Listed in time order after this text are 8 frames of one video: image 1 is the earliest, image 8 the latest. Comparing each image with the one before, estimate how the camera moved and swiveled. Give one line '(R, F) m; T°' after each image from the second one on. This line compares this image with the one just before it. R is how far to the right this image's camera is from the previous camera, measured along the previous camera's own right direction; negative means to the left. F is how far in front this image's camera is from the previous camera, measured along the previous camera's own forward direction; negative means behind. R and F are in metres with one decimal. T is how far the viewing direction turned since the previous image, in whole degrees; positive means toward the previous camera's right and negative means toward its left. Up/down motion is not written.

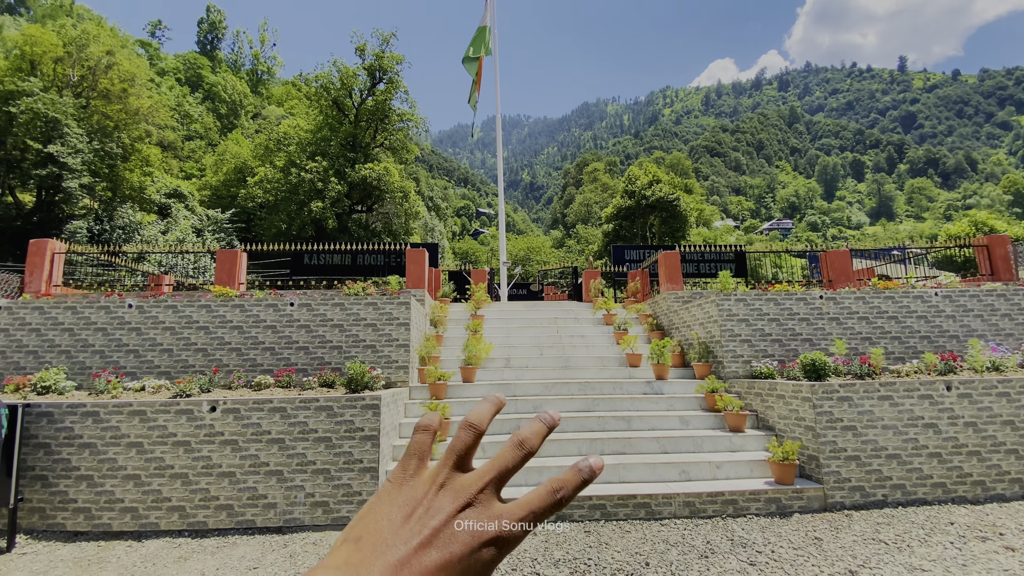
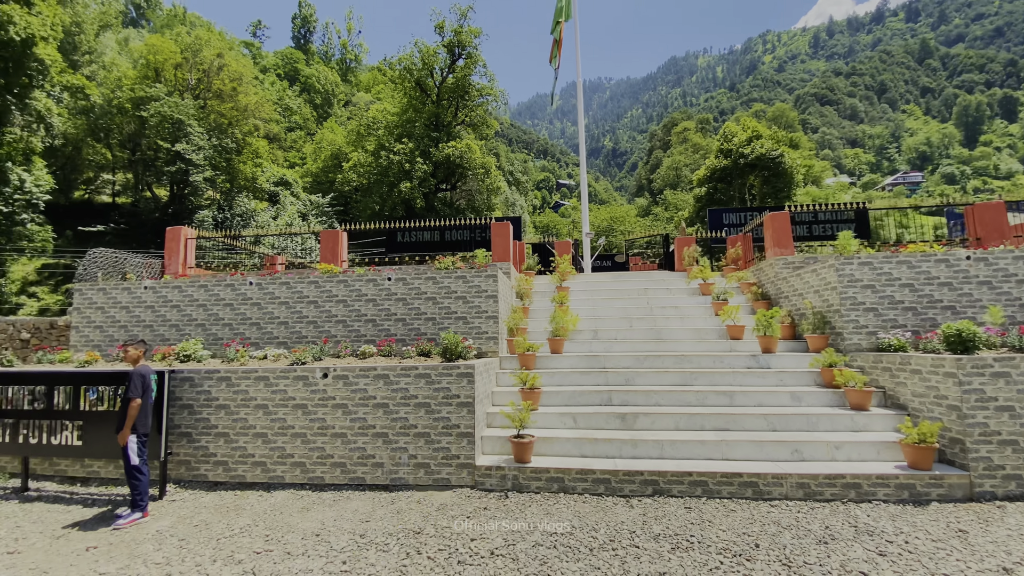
(-0.1, +0.1) m; -10°
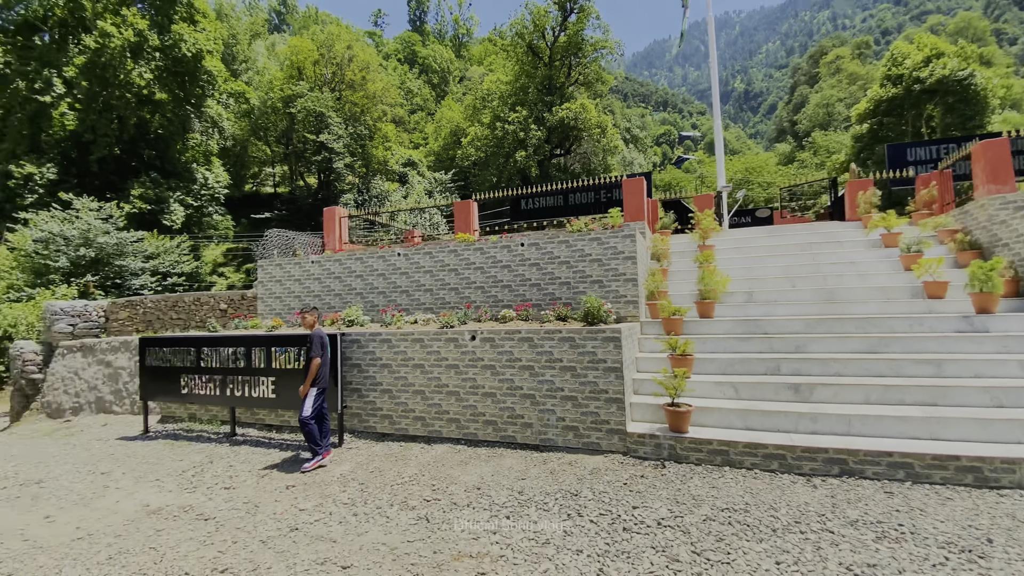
(-0.4, +0.2) m; -14°
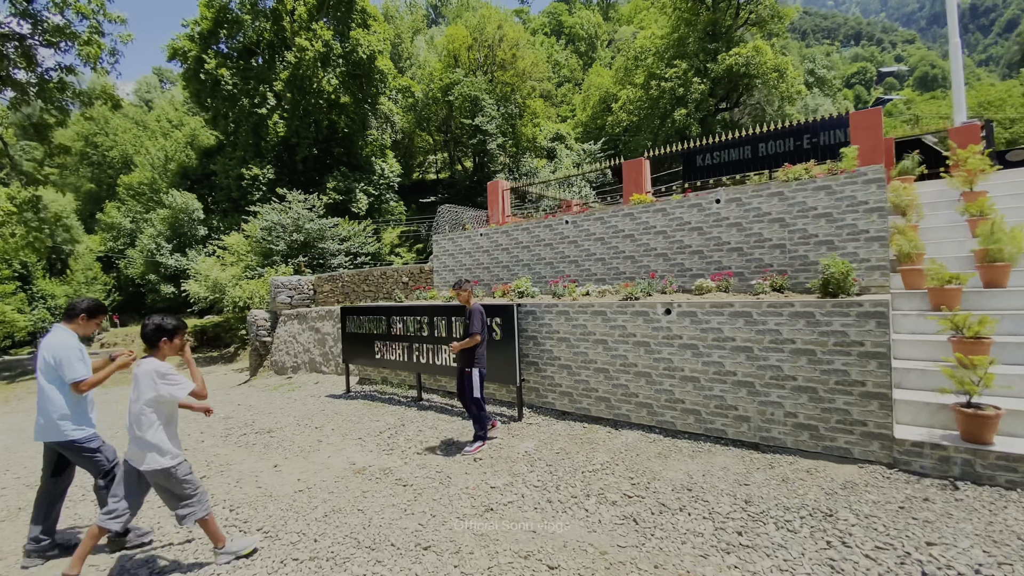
(-0.6, +0.7) m; -18°
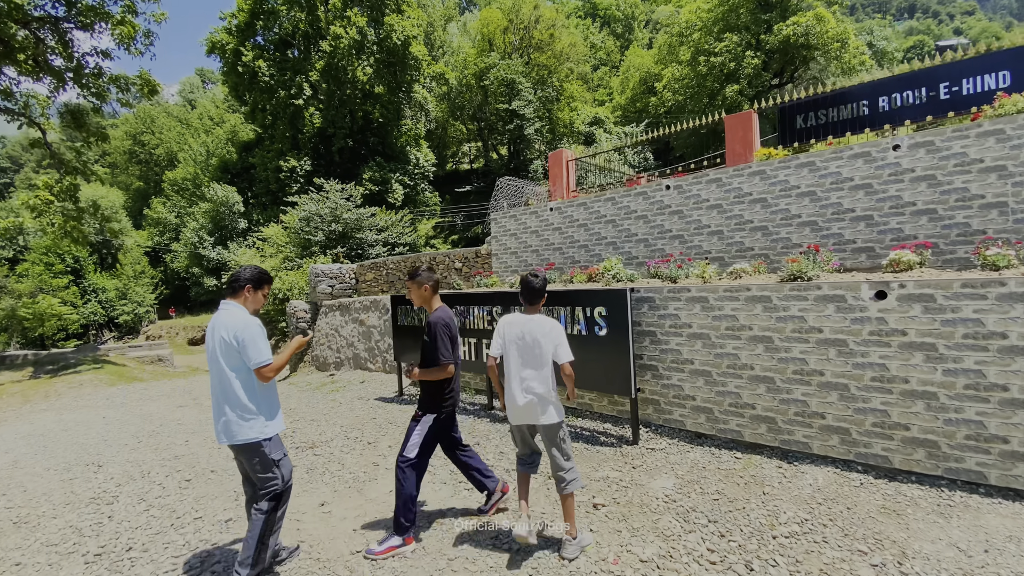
(-0.8, +1.5) m; -4°
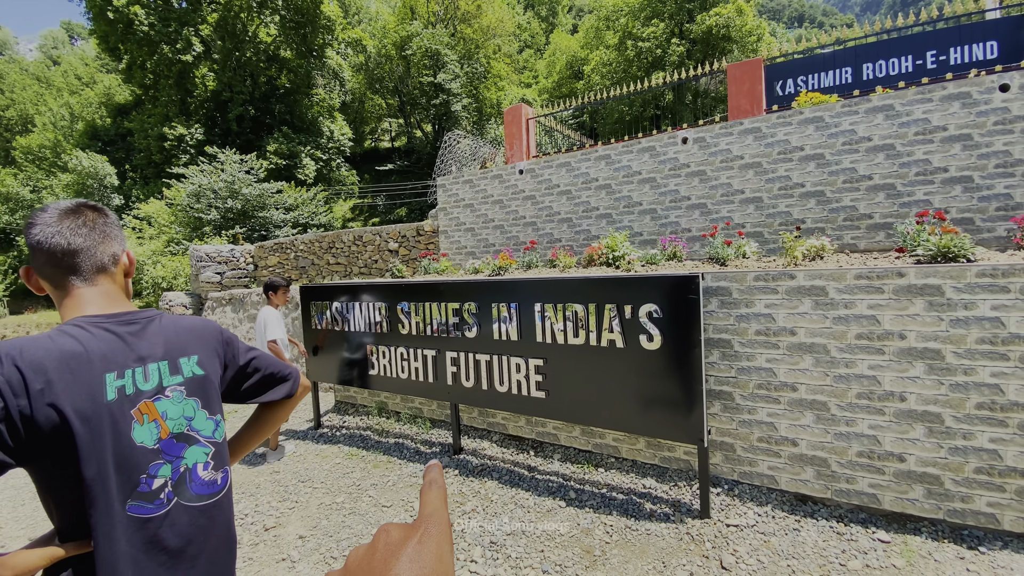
(-0.5, +1.9) m; +9°
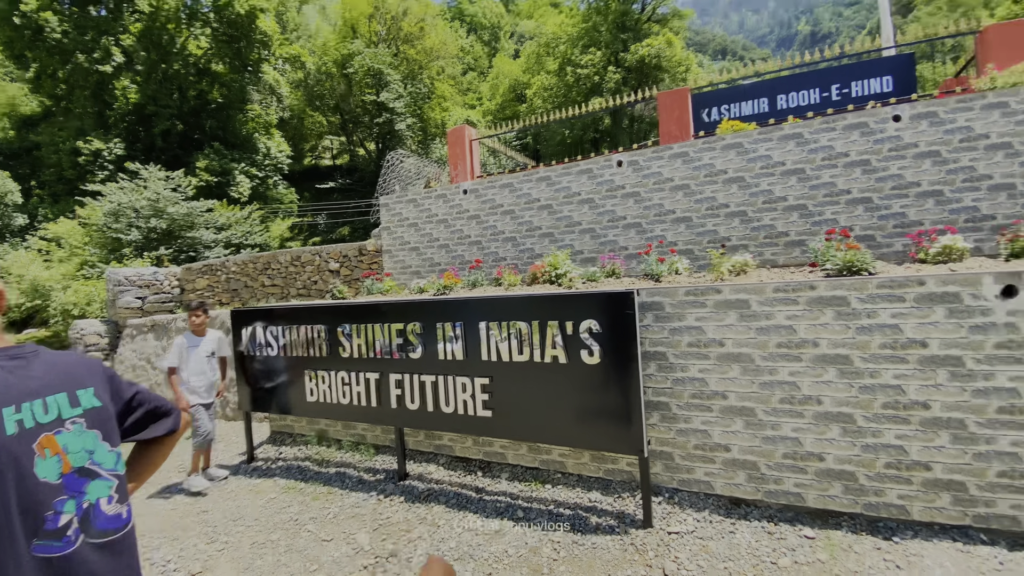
(0.0, 0.0) m; +6°
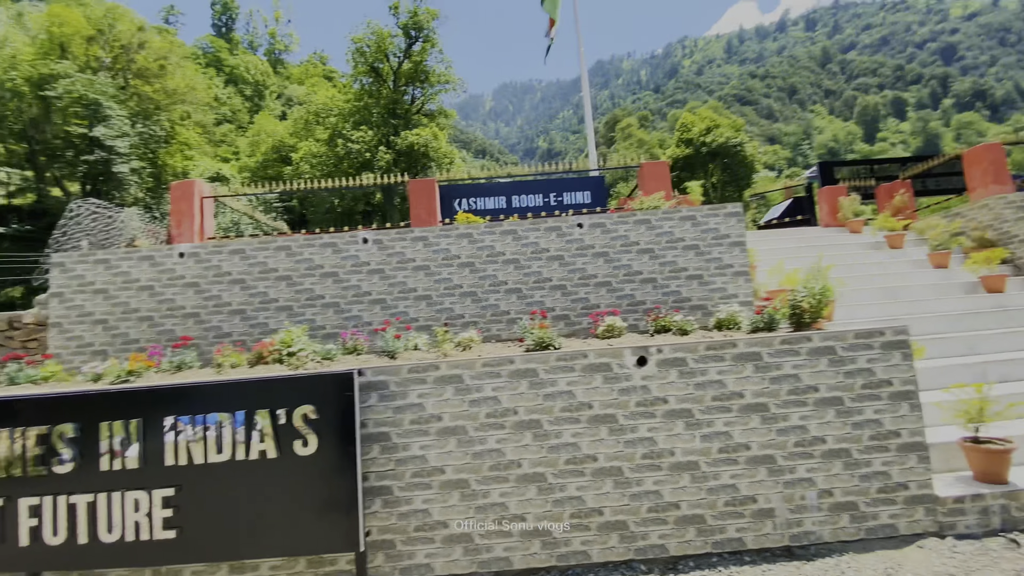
(-0.2, +0.1) m; +27°
